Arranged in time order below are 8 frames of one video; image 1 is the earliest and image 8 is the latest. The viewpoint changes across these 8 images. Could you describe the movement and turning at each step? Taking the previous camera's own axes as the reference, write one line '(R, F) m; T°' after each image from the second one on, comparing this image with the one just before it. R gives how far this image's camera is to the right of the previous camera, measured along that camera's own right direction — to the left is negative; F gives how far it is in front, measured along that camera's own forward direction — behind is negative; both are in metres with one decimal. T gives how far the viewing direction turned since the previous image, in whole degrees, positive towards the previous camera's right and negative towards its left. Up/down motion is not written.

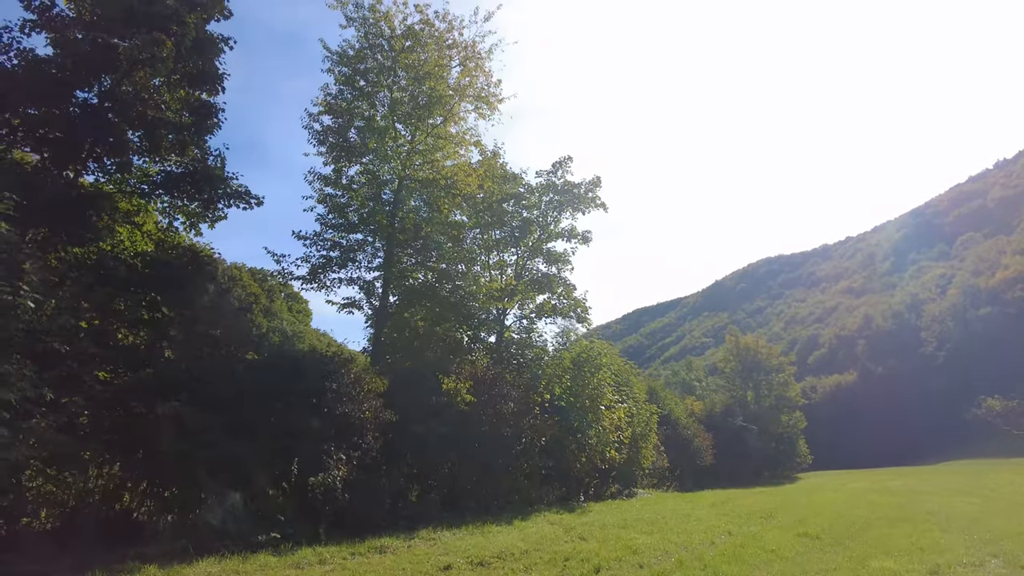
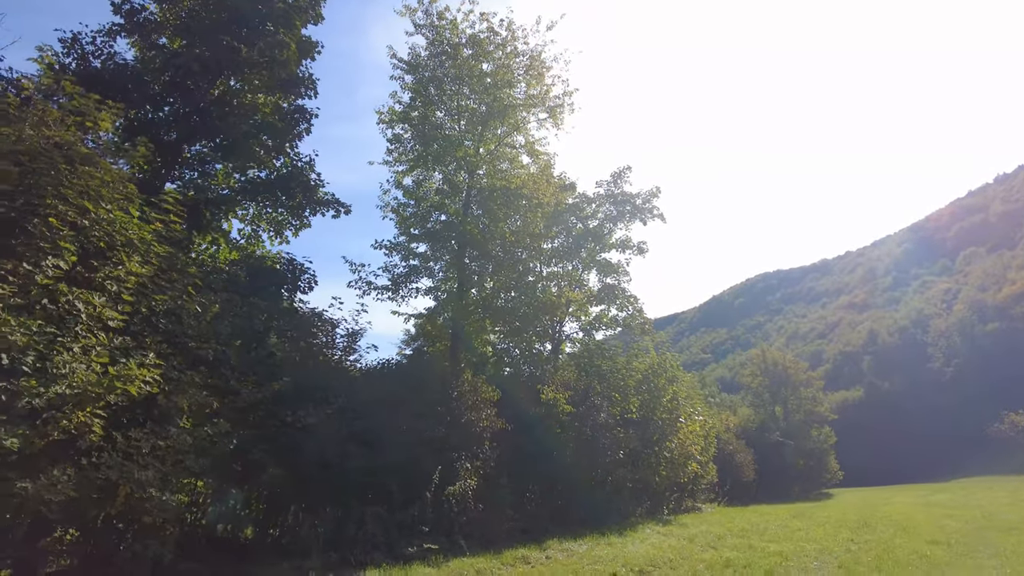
(-3.6, +0.2) m; +1°
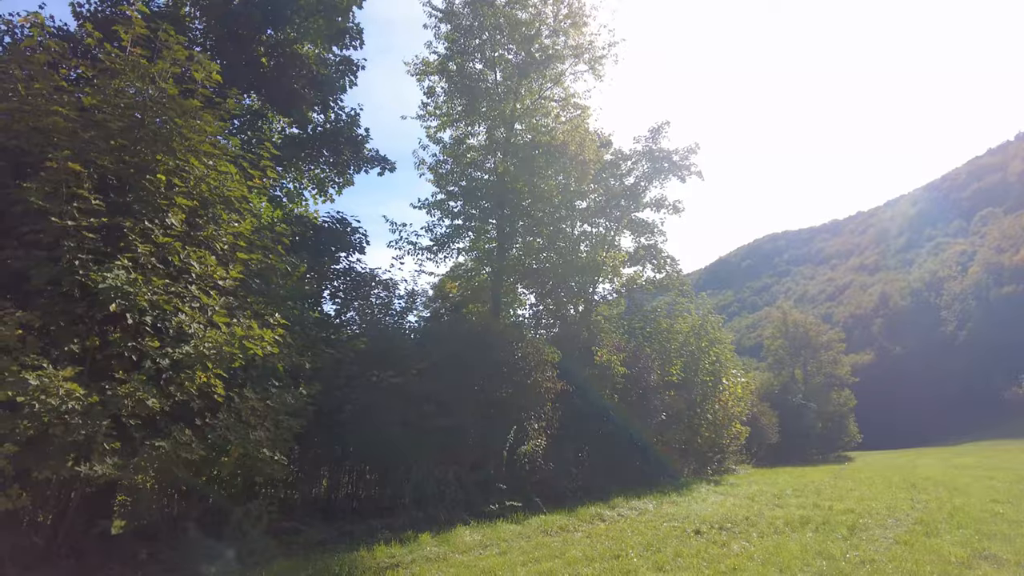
(-1.7, +0.3) m; 0°
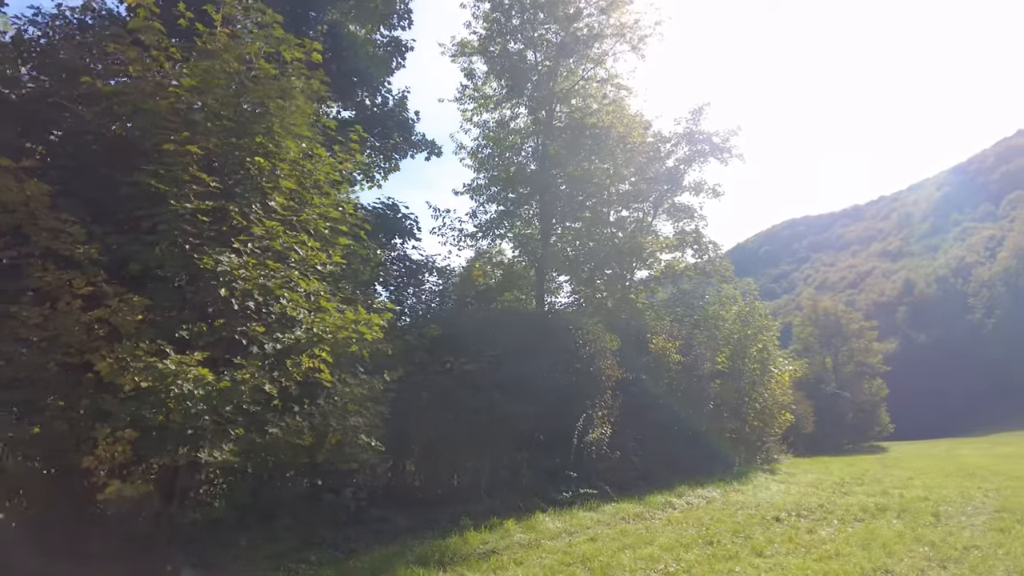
(-1.3, +0.2) m; -1°
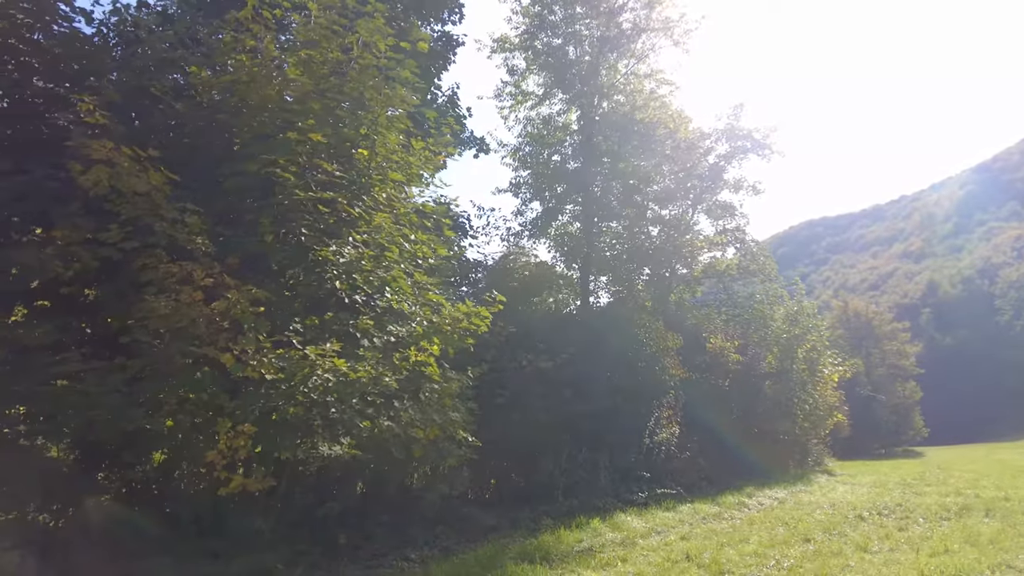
(-1.2, +0.2) m; -1°
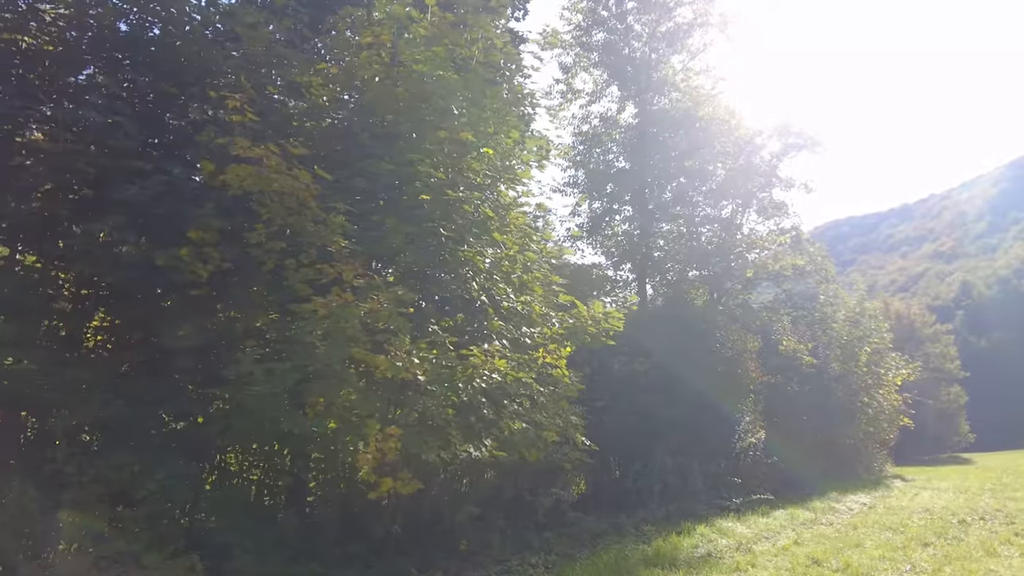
(-1.4, +0.1) m; -2°
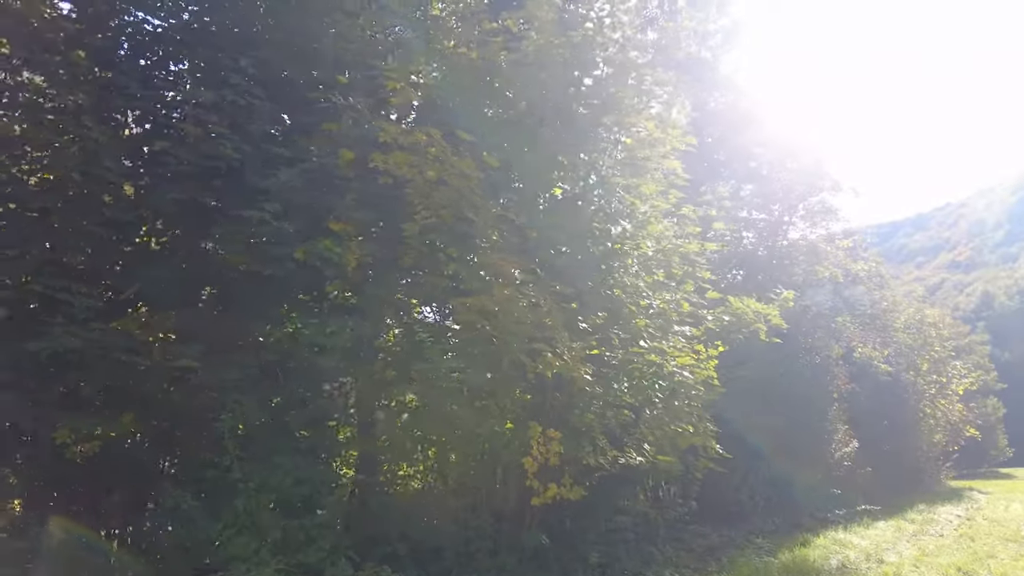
(-1.6, +0.3) m; -1°
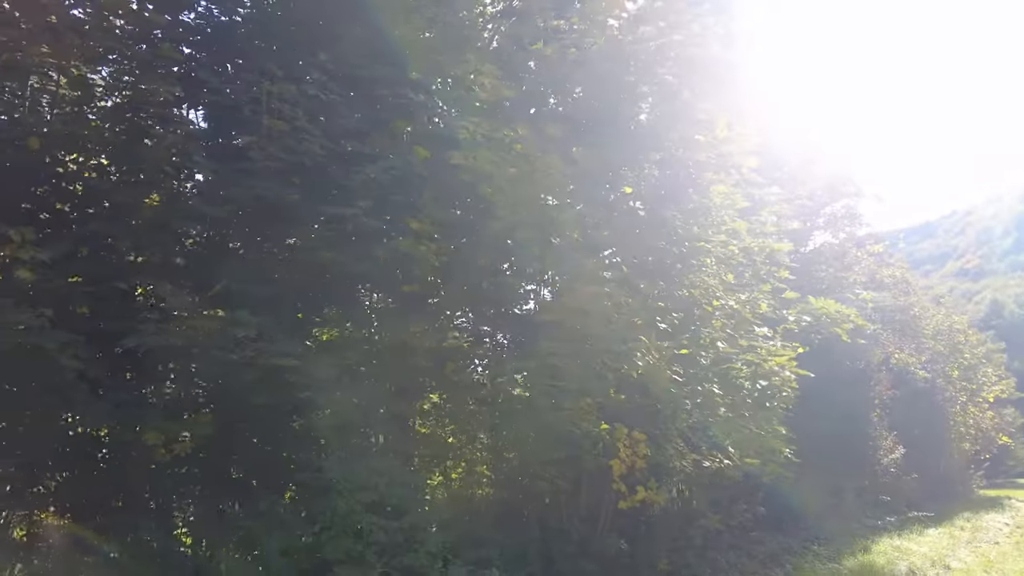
(-0.8, +0.1) m; 0°
